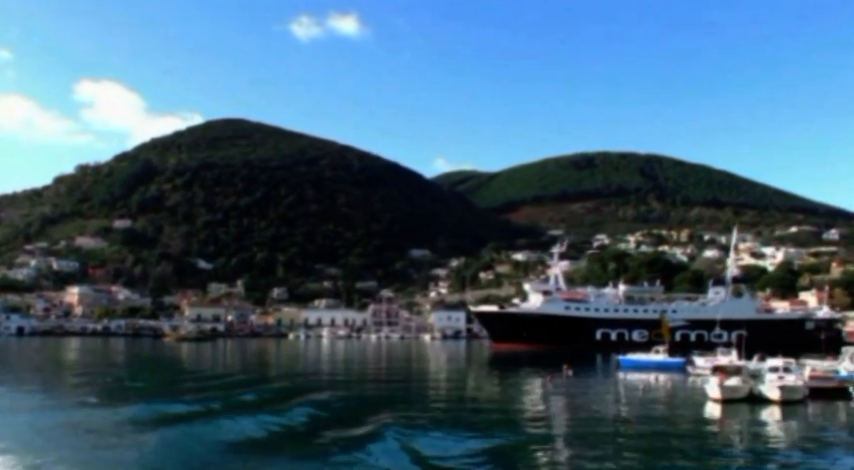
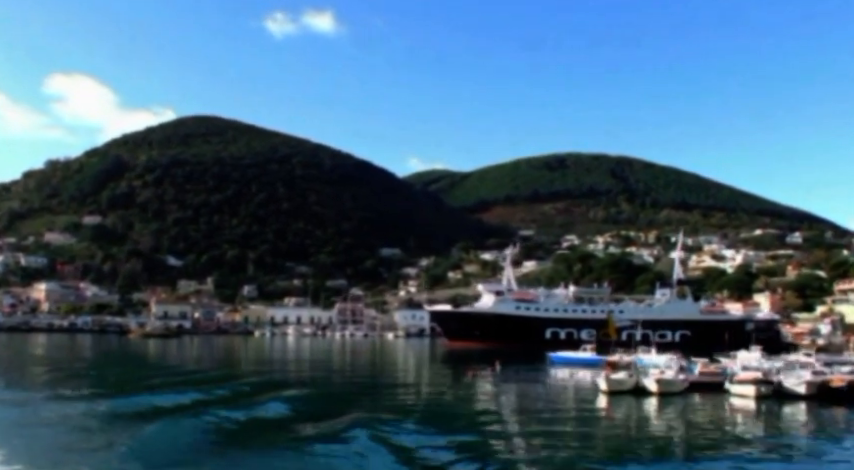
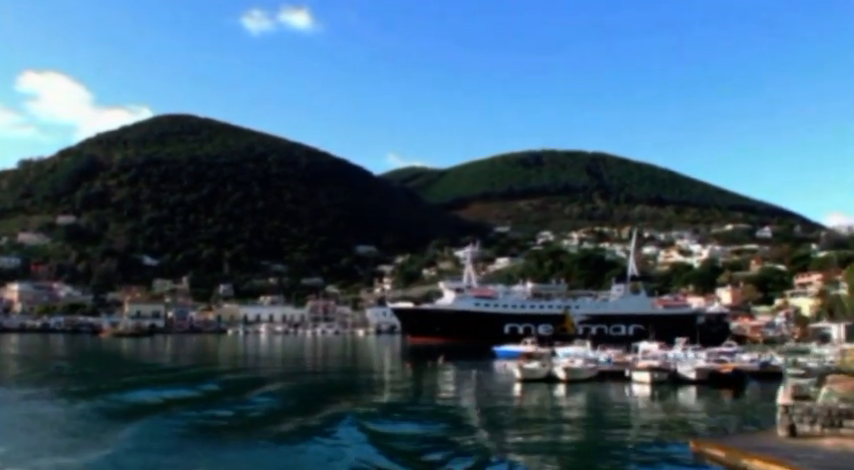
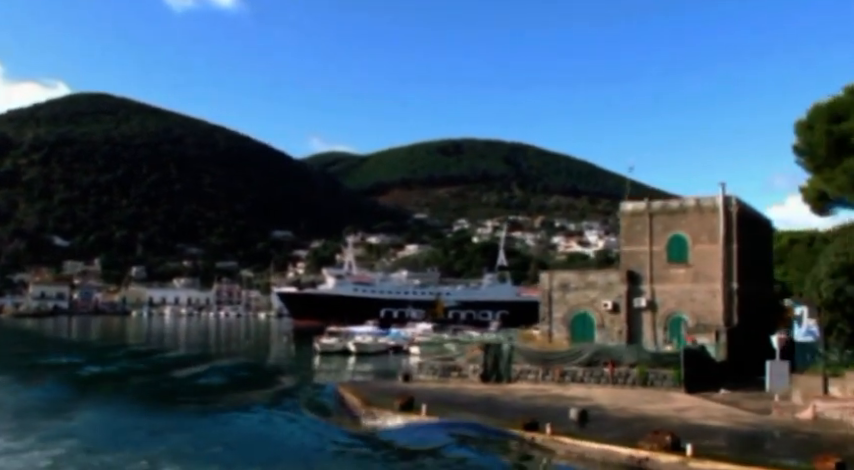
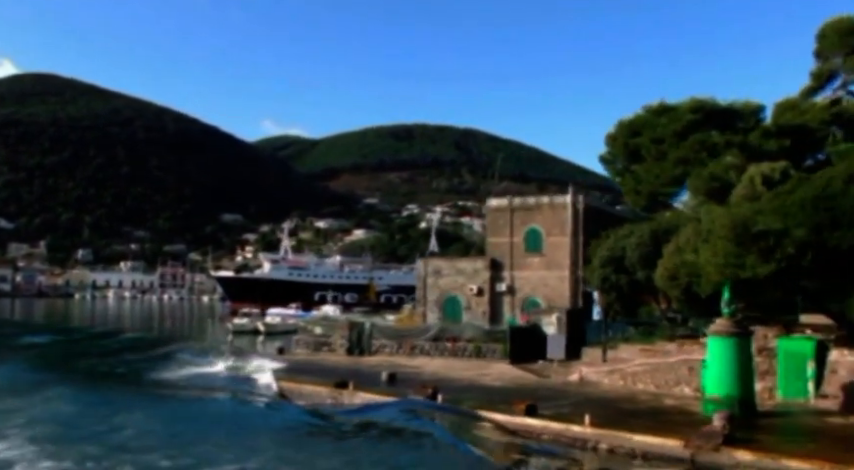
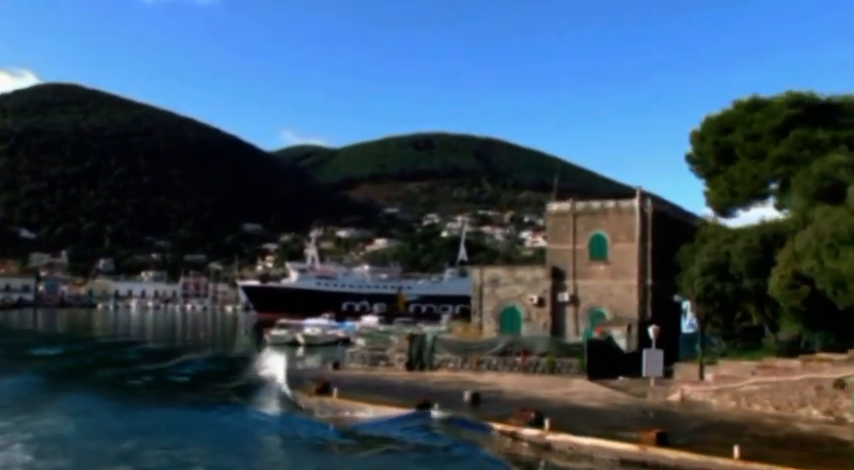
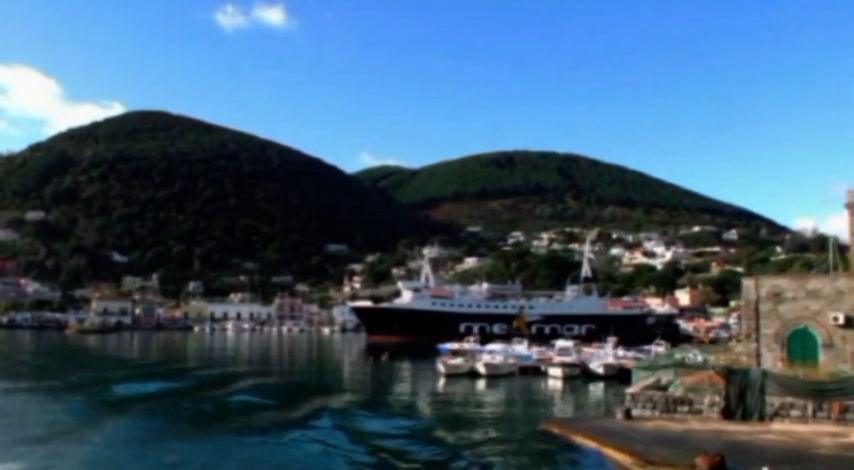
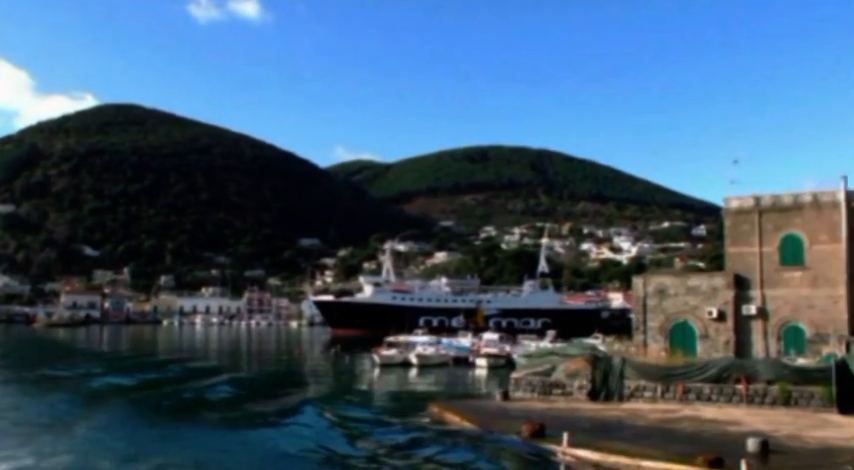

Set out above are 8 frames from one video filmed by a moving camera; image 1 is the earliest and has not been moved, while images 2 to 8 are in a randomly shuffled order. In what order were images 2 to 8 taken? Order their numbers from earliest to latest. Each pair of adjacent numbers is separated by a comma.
2, 3, 7, 8, 4, 6, 5
